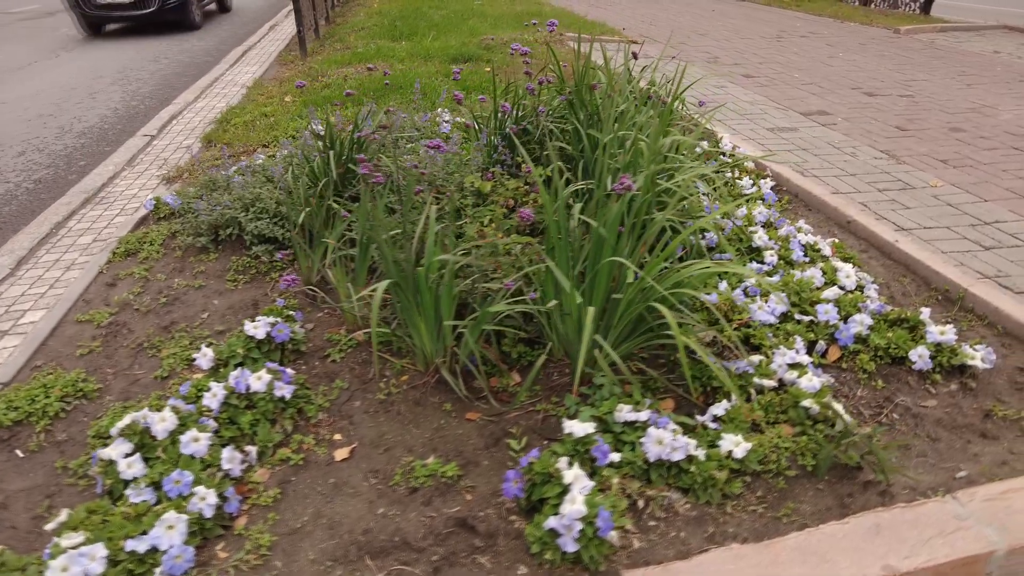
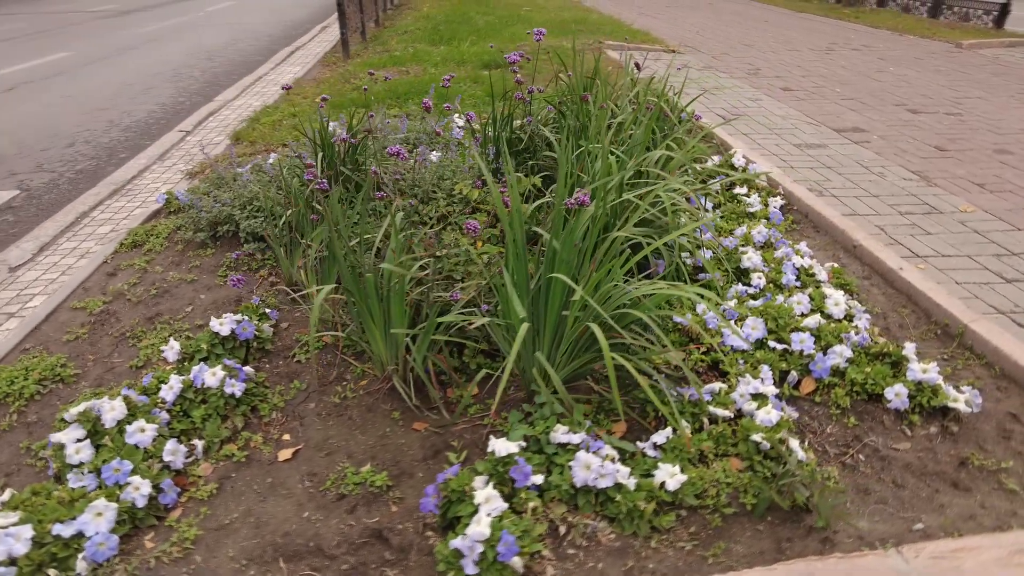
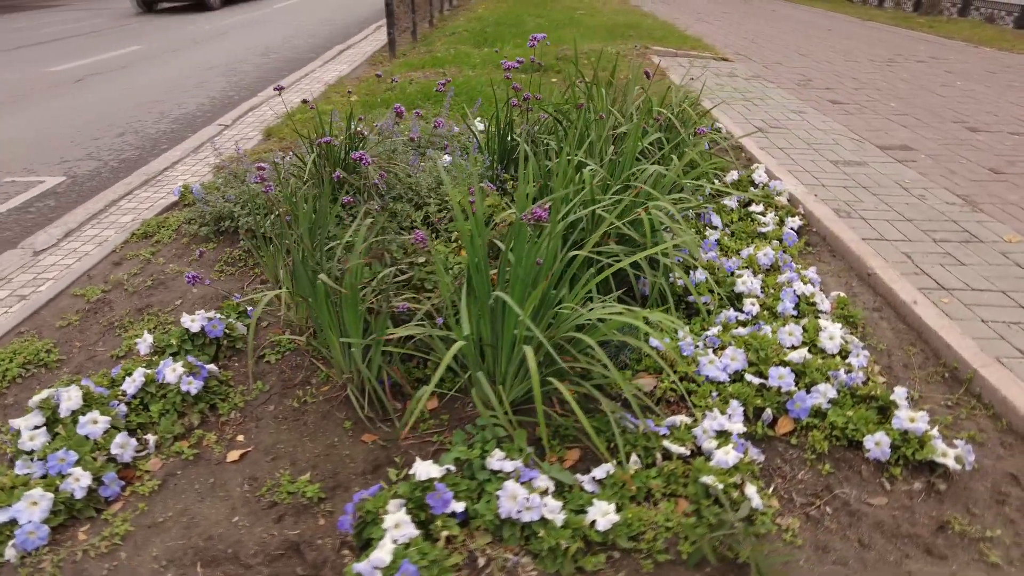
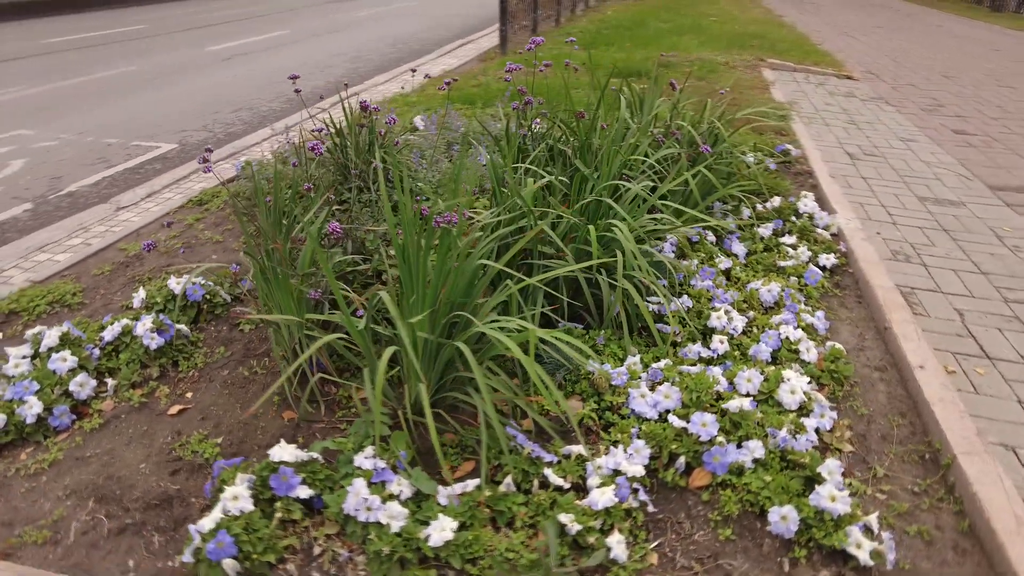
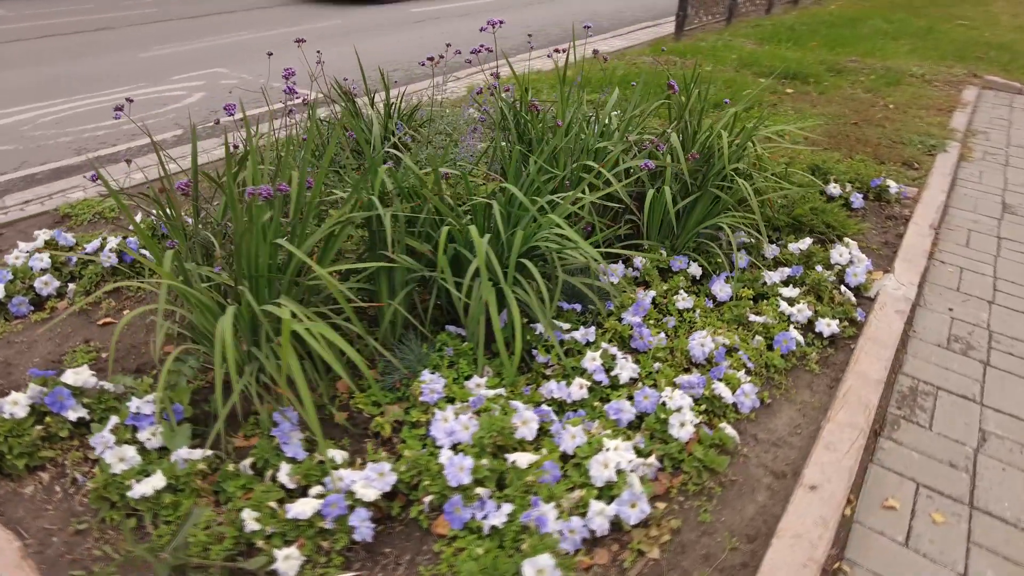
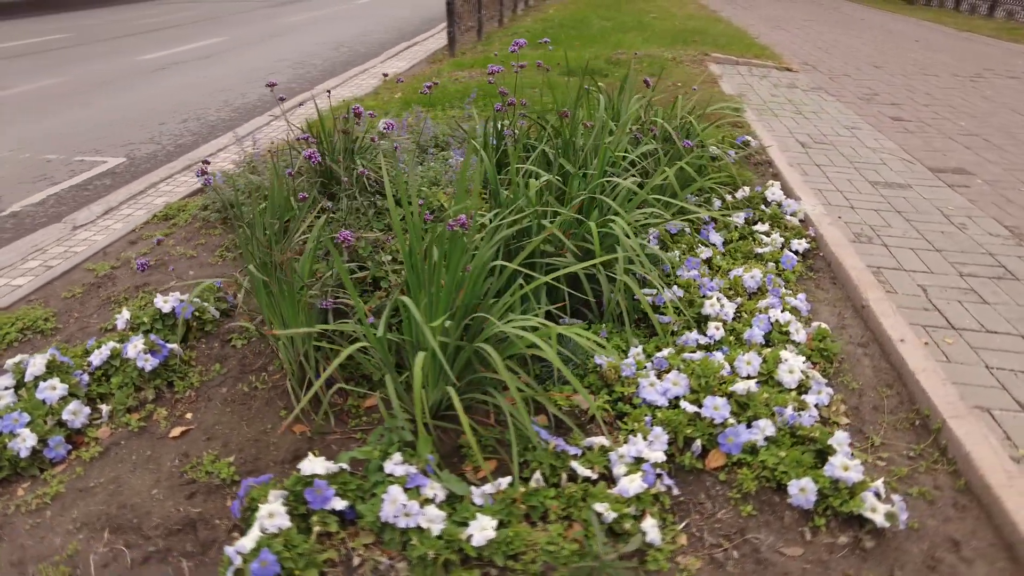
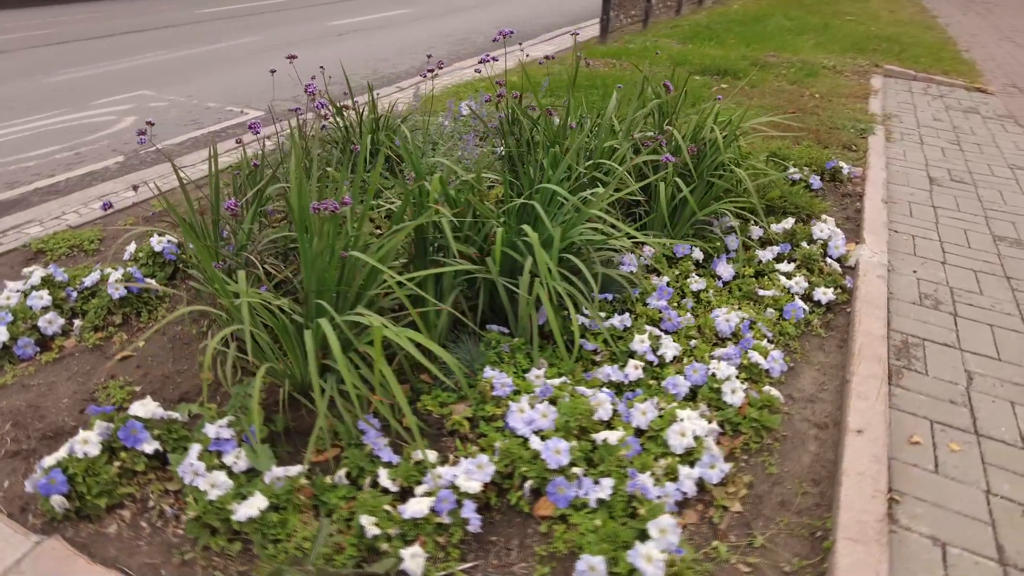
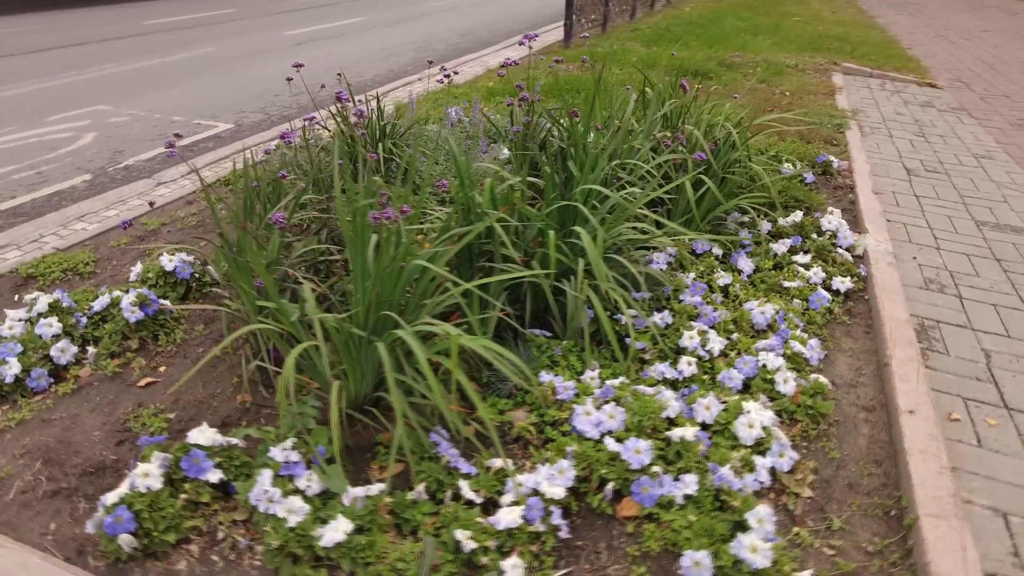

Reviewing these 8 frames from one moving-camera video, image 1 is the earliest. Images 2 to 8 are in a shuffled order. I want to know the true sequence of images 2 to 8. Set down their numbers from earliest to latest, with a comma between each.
2, 3, 6, 4, 8, 7, 5
